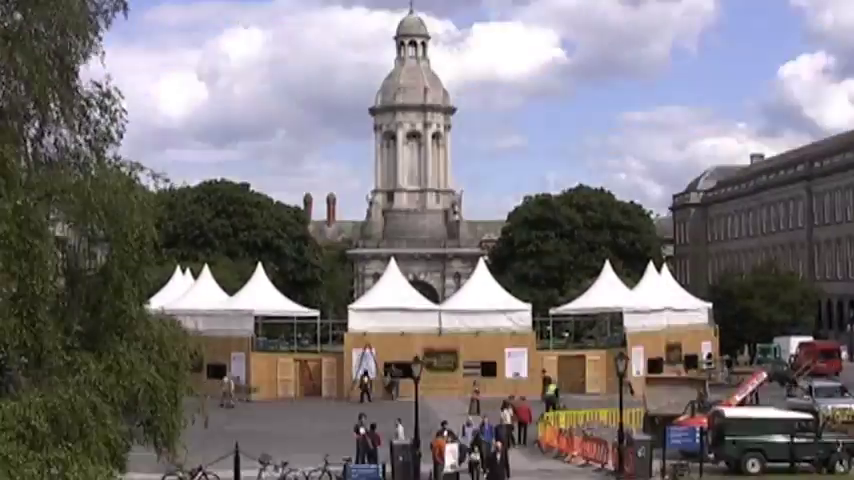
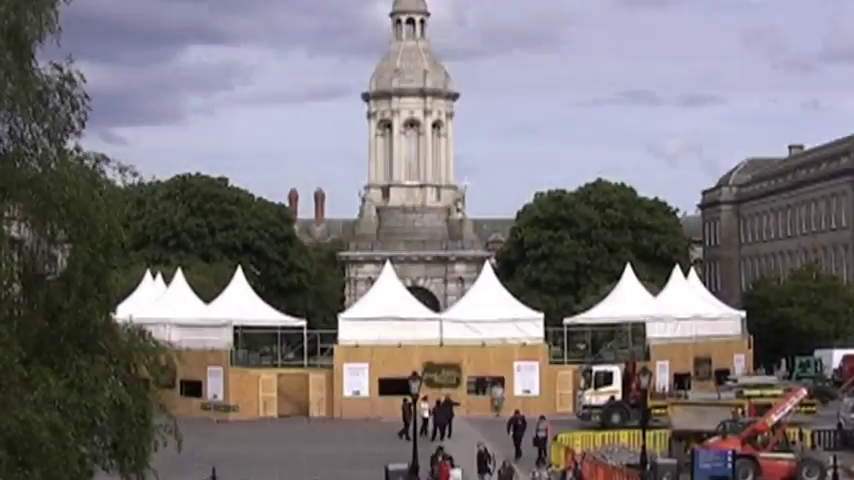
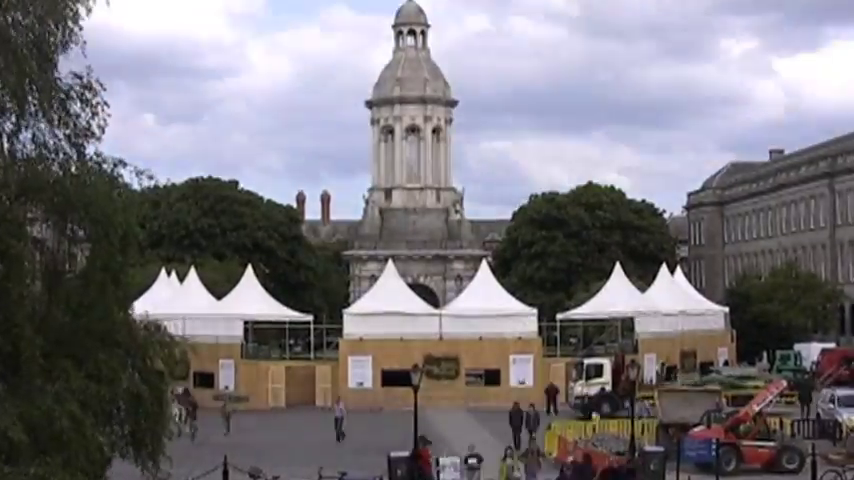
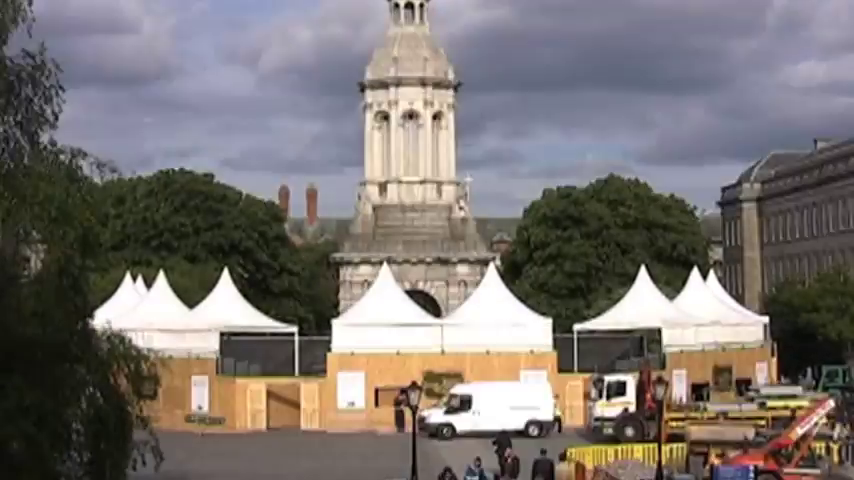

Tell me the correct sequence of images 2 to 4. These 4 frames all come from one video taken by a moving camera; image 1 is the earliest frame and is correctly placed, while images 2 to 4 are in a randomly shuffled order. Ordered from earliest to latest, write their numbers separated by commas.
3, 2, 4
